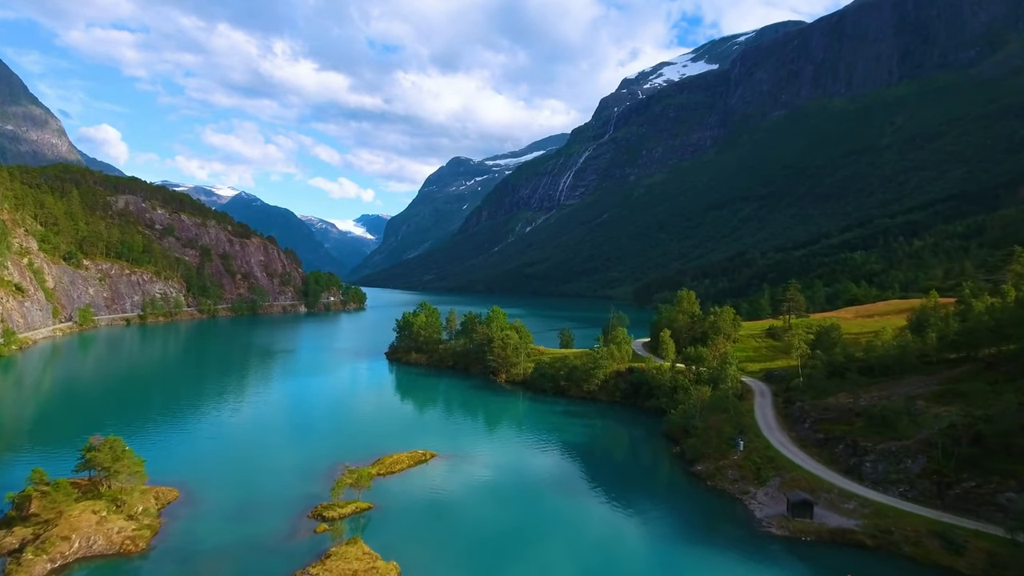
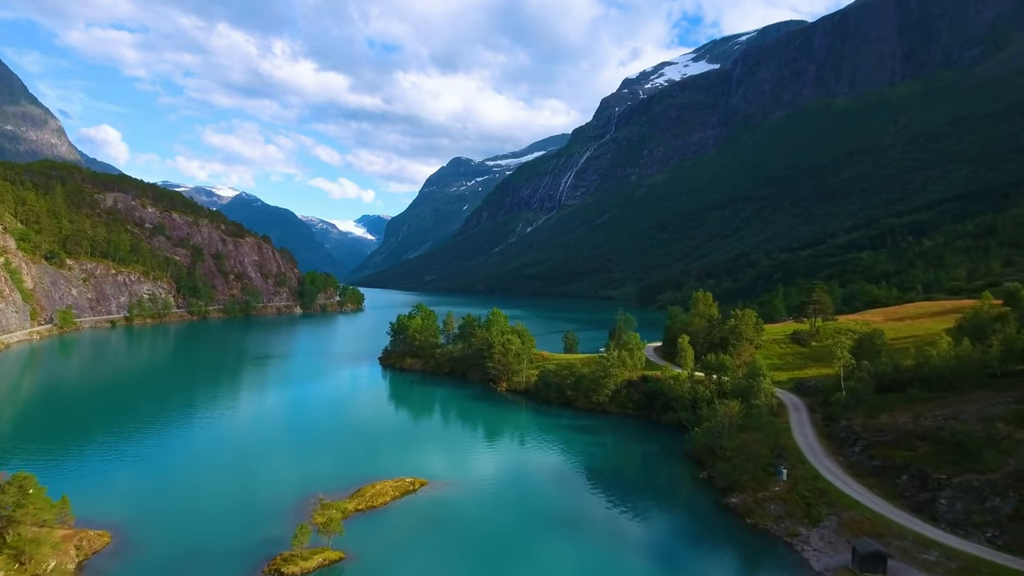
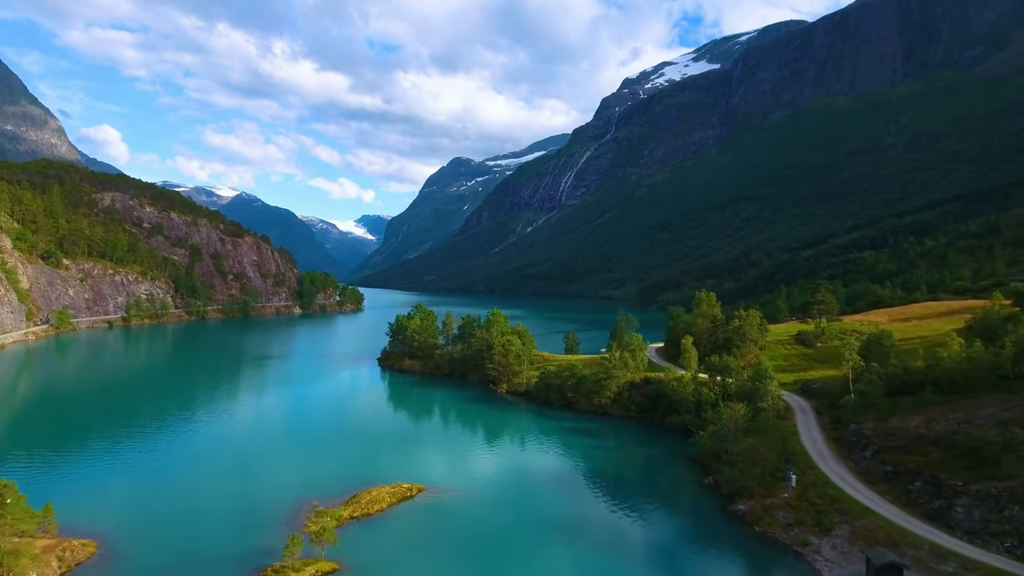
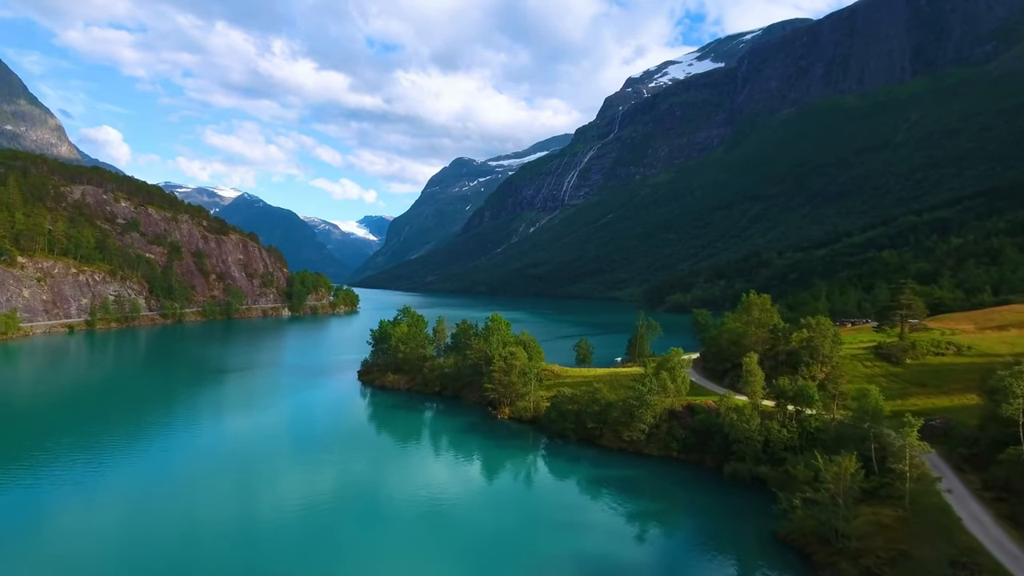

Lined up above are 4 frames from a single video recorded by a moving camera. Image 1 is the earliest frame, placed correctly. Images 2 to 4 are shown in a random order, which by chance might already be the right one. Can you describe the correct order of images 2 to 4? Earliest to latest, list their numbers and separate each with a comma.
2, 3, 4
